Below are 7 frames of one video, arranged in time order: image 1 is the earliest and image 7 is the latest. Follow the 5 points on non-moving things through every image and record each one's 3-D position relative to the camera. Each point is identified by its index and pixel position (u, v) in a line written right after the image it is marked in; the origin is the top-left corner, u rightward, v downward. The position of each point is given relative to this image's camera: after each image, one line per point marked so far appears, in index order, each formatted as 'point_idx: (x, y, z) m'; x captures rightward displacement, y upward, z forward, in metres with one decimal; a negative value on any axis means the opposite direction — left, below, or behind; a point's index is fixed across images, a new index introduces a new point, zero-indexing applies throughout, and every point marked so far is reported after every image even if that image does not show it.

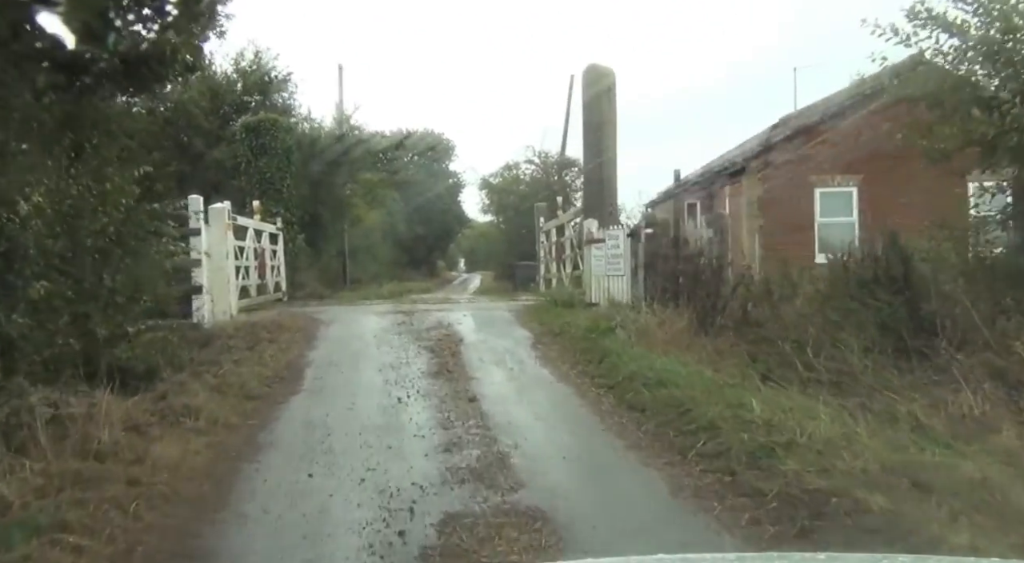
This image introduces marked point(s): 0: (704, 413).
0: (+1.7, -1.2, +6.0) m
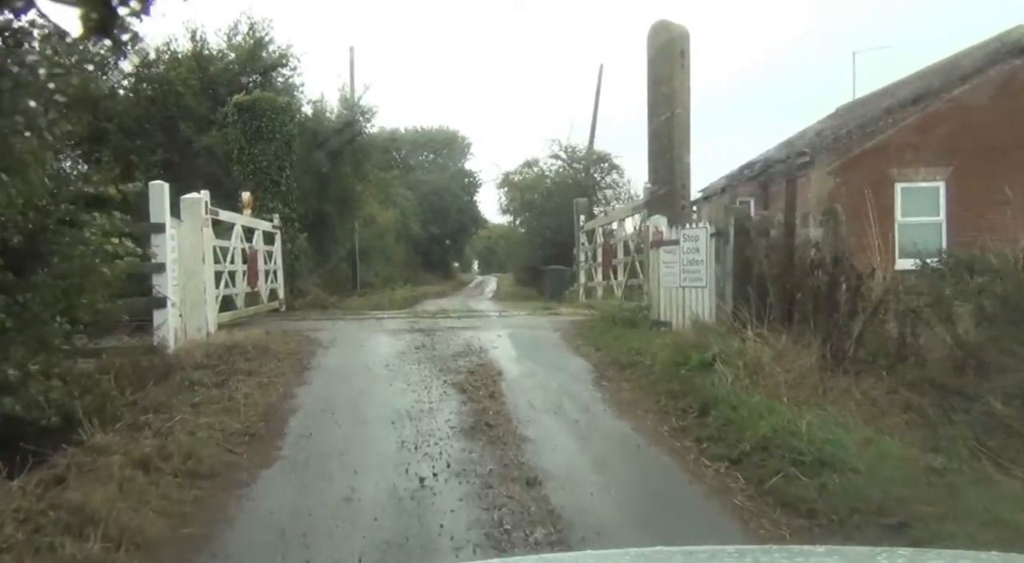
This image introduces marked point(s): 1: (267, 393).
0: (+2.3, -1.4, +3.5) m
1: (-2.5, -1.2, +6.8) m
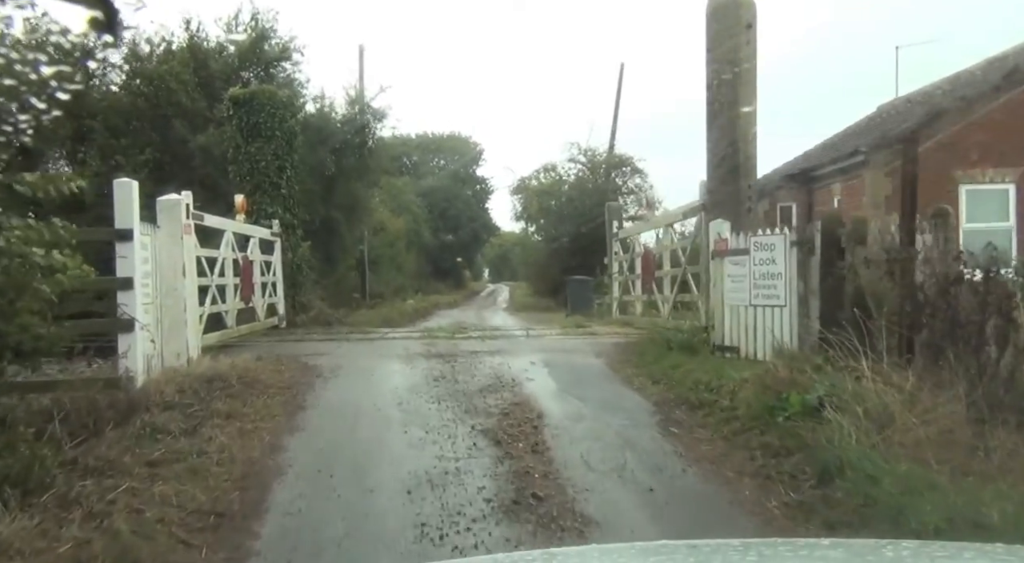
0: (+2.6, -1.5, +2.0) m
1: (-2.1, -1.3, +5.3) m
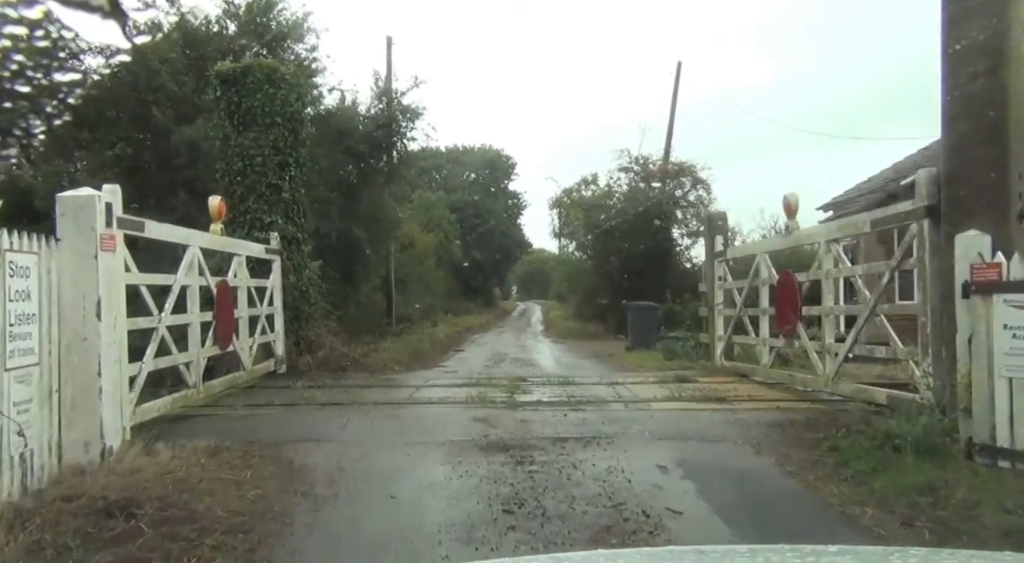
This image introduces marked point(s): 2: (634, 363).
0: (+3.2, -1.7, -1.3) m
1: (-1.4, -1.6, +2.2) m
2: (+2.3, -1.6, +12.6) m
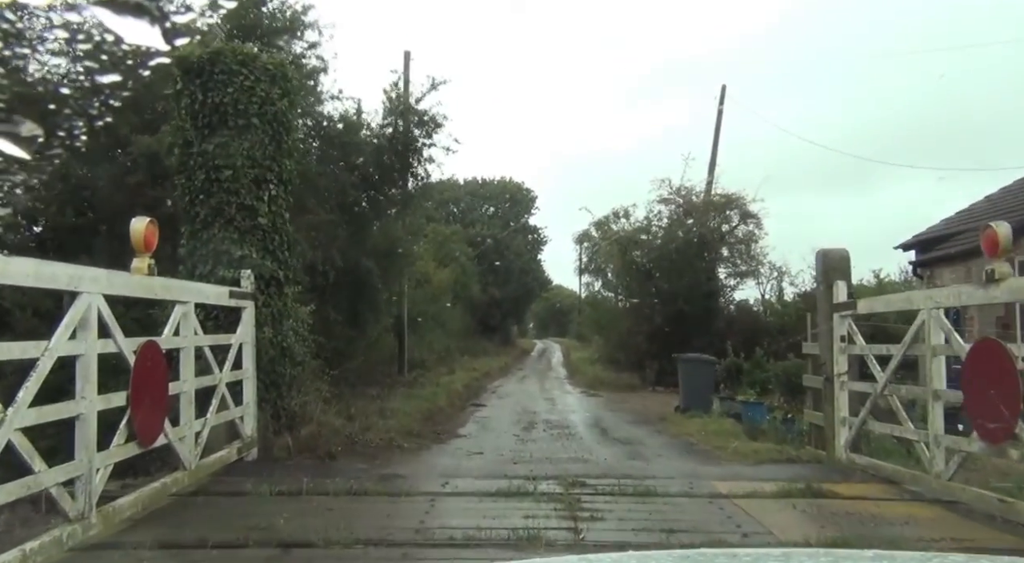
0: (+3.5, -1.8, -4.0) m
1: (-1.1, -1.8, -0.3) m
2: (+2.9, -2.4, +10.0) m
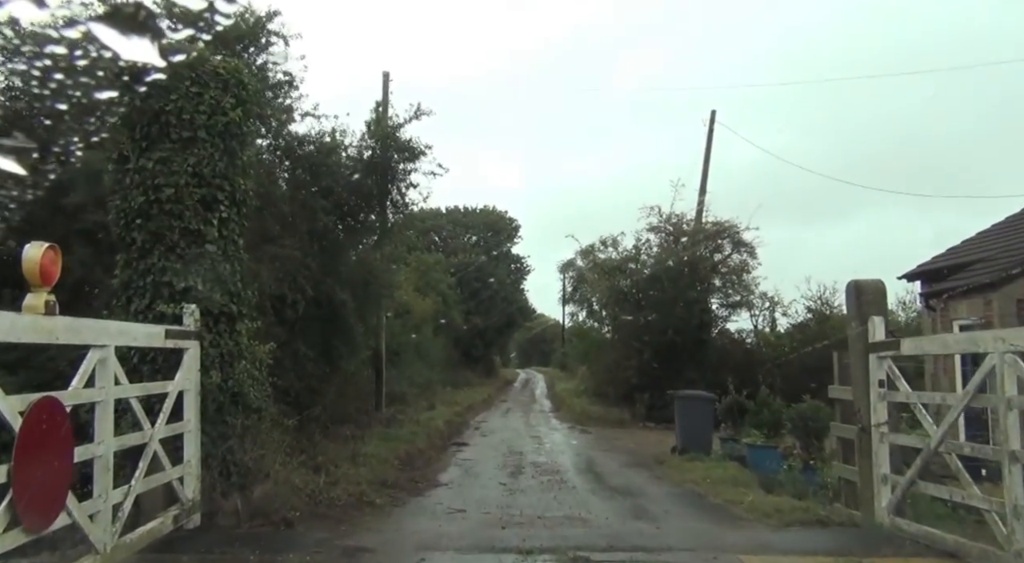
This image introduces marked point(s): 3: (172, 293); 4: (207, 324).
0: (+3.7, -1.6, -5.0) m
1: (-1.0, -1.9, -1.4) m
2: (+2.7, -2.9, +9.0) m
3: (-3.3, -0.1, +6.4) m
4: (-3.1, -0.4, +6.7) m
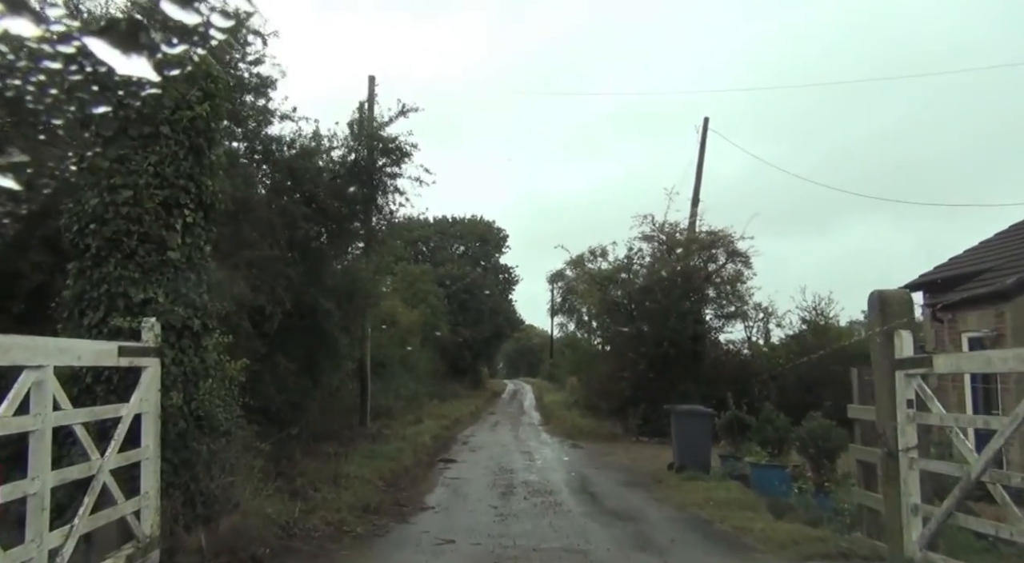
0: (+3.8, -1.6, -5.5) m
1: (-0.9, -1.8, -2.0) m
2: (+2.6, -3.0, +8.4) m
3: (-3.3, -0.2, +5.8) m
4: (-3.1, -0.5, +6.0) m
